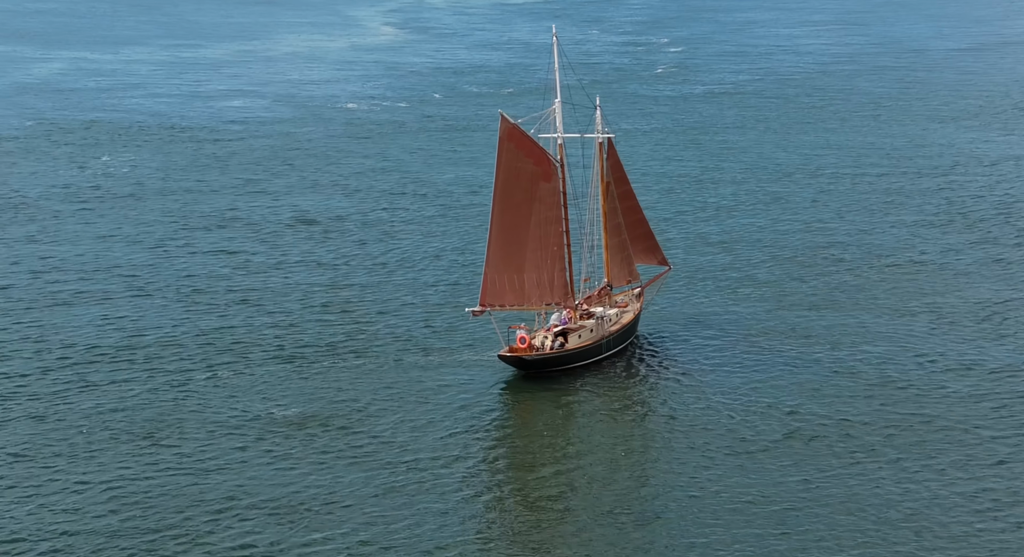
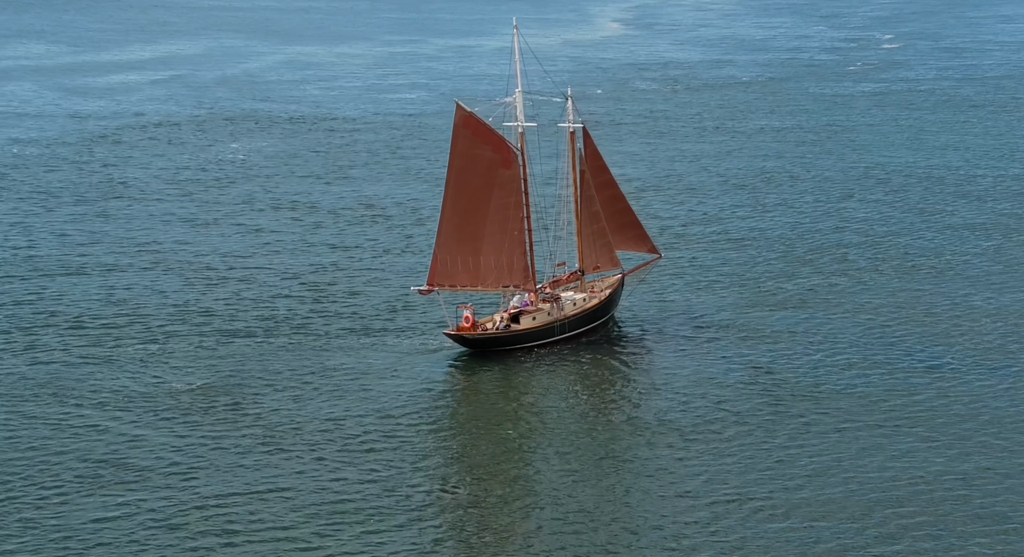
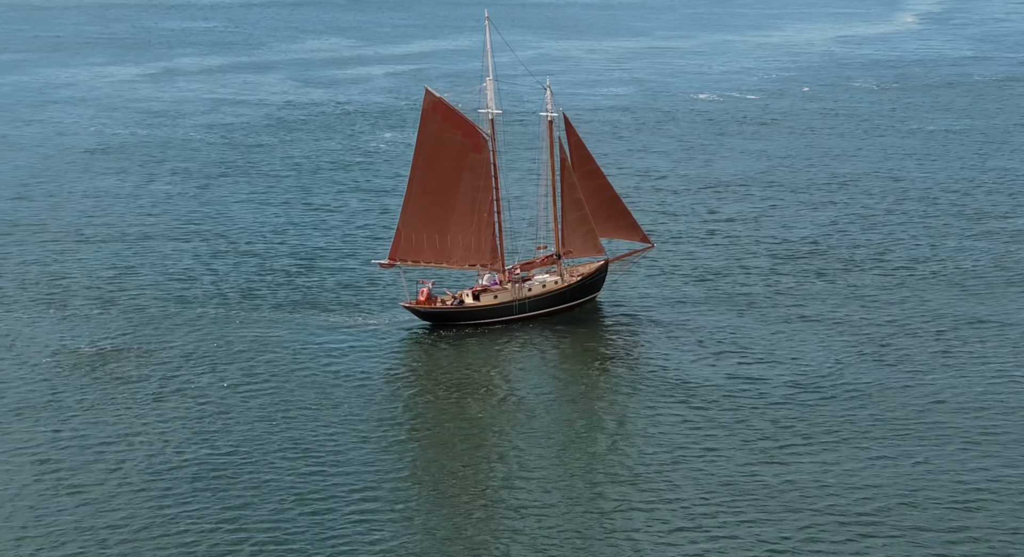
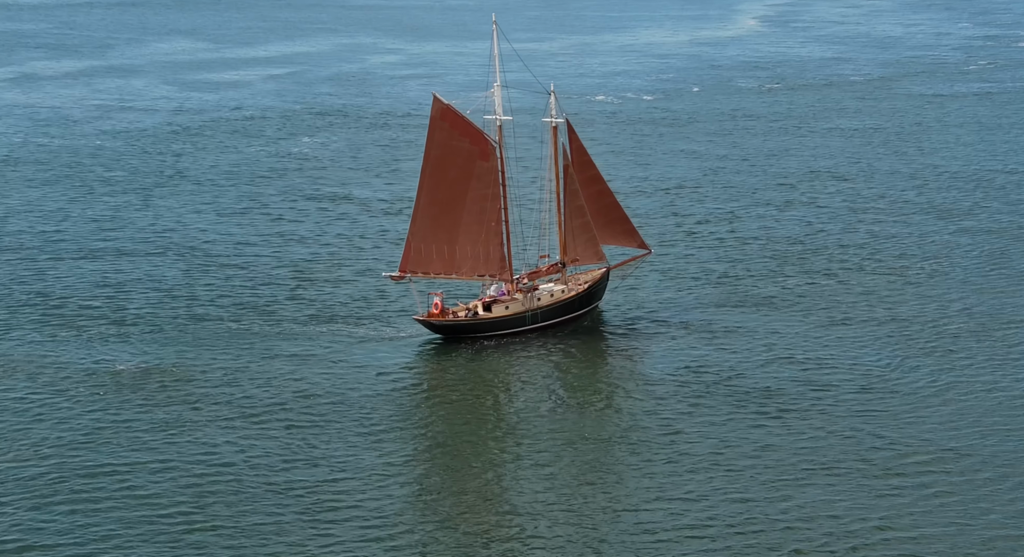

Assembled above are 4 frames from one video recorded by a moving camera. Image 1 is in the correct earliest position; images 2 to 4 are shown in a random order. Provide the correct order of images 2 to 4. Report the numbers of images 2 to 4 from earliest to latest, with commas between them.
2, 4, 3
